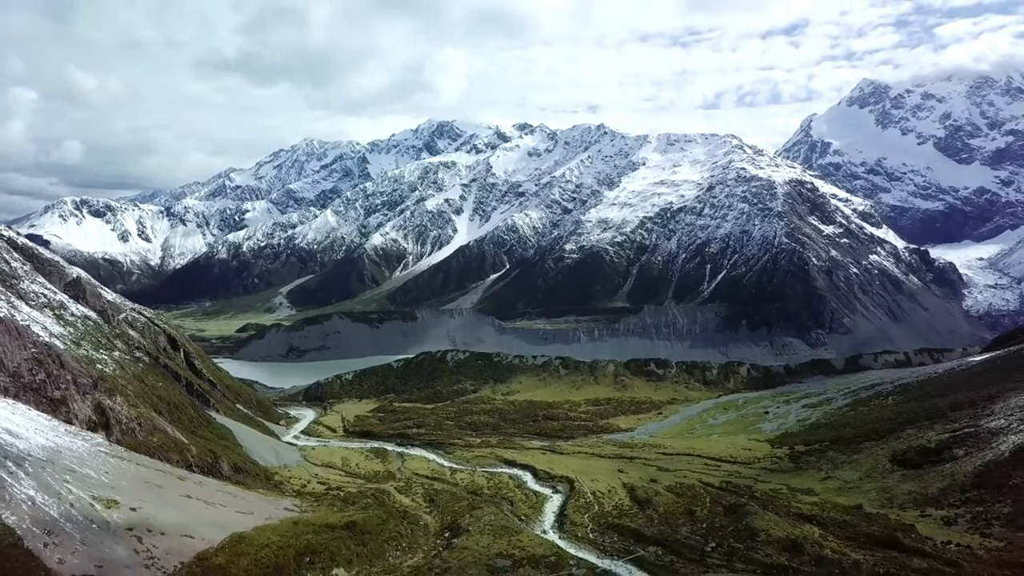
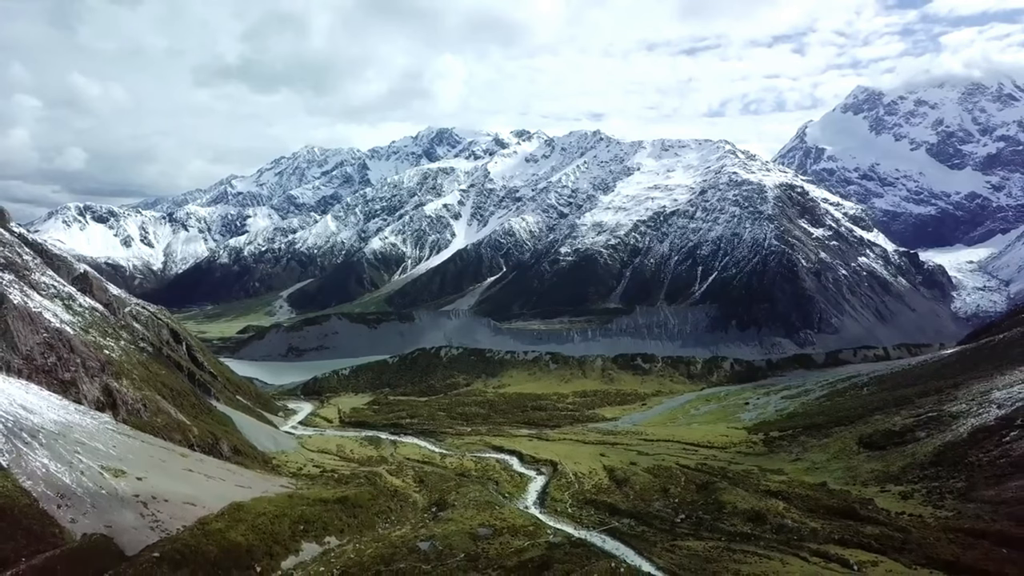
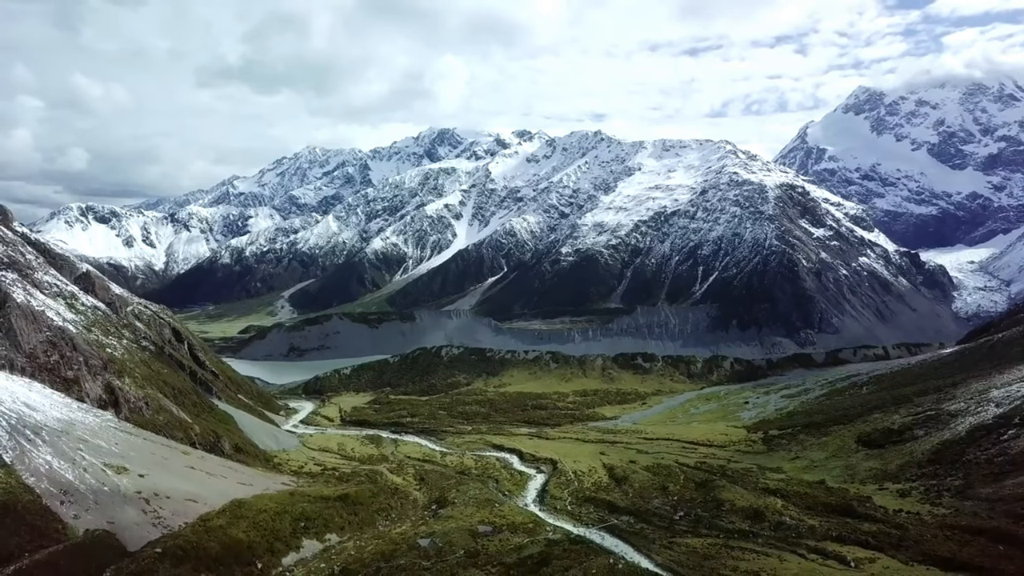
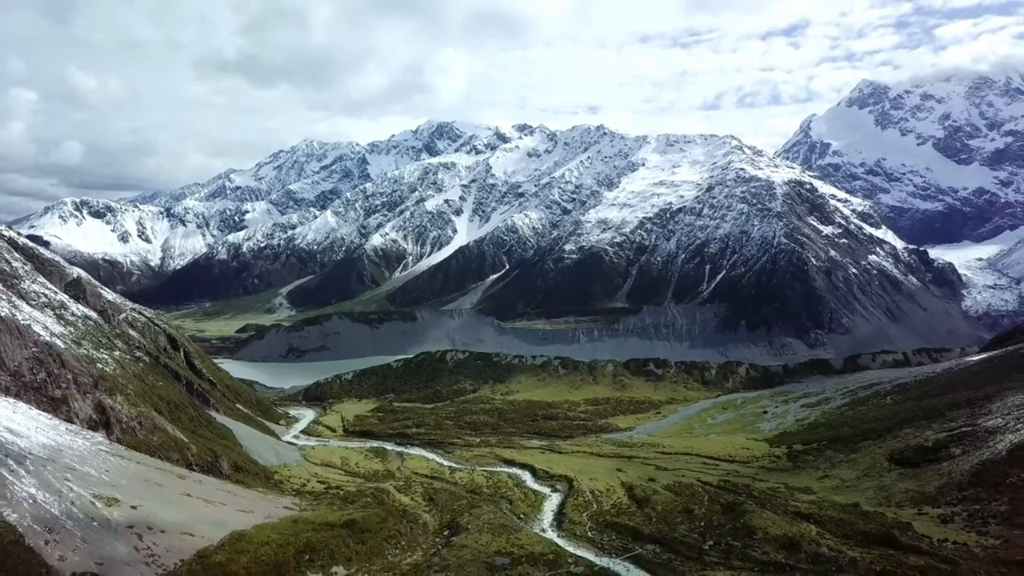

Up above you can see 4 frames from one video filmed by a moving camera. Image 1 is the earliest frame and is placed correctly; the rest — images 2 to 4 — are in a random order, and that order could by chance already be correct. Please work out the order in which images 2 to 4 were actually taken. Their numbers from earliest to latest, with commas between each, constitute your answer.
4, 2, 3
